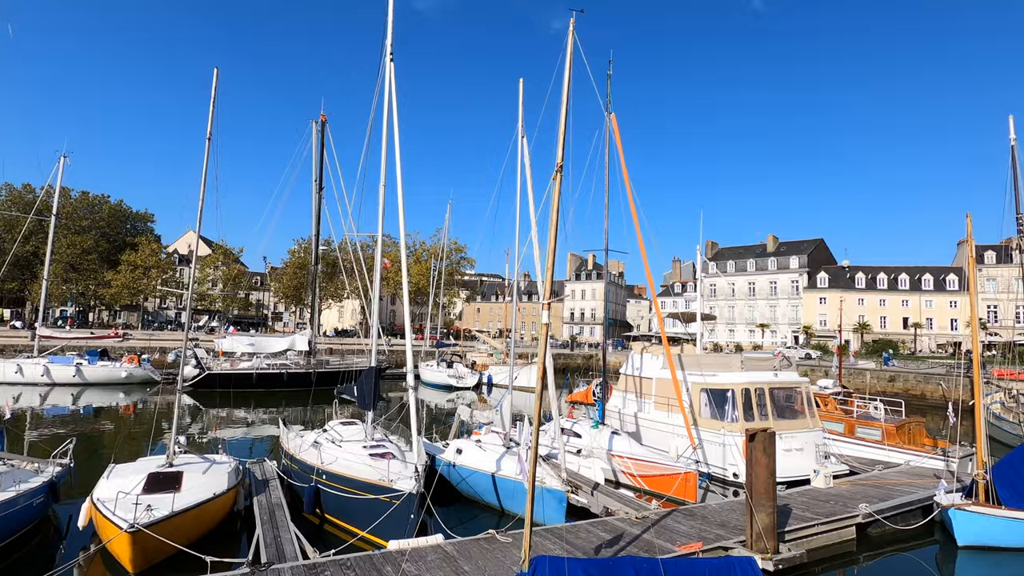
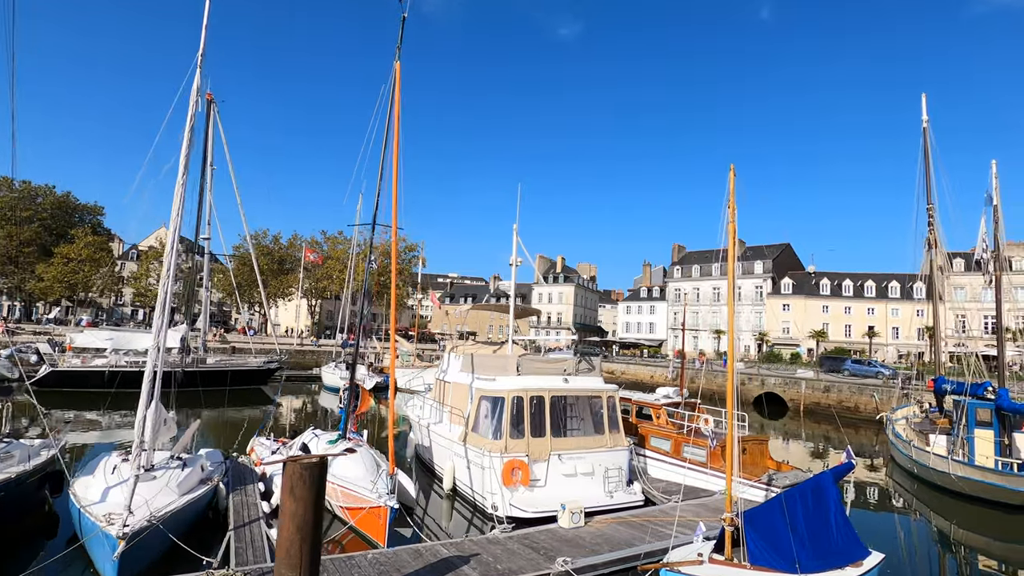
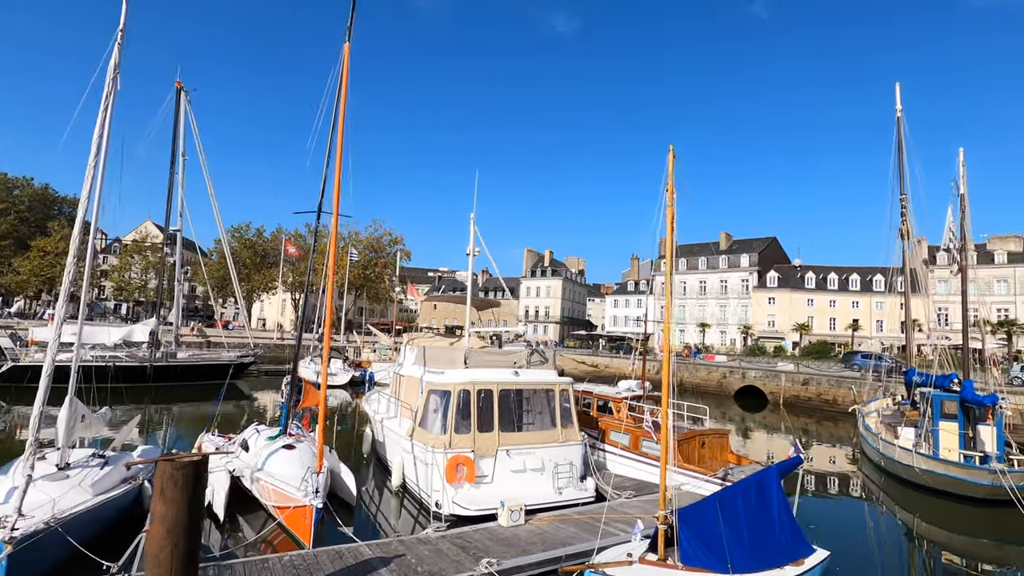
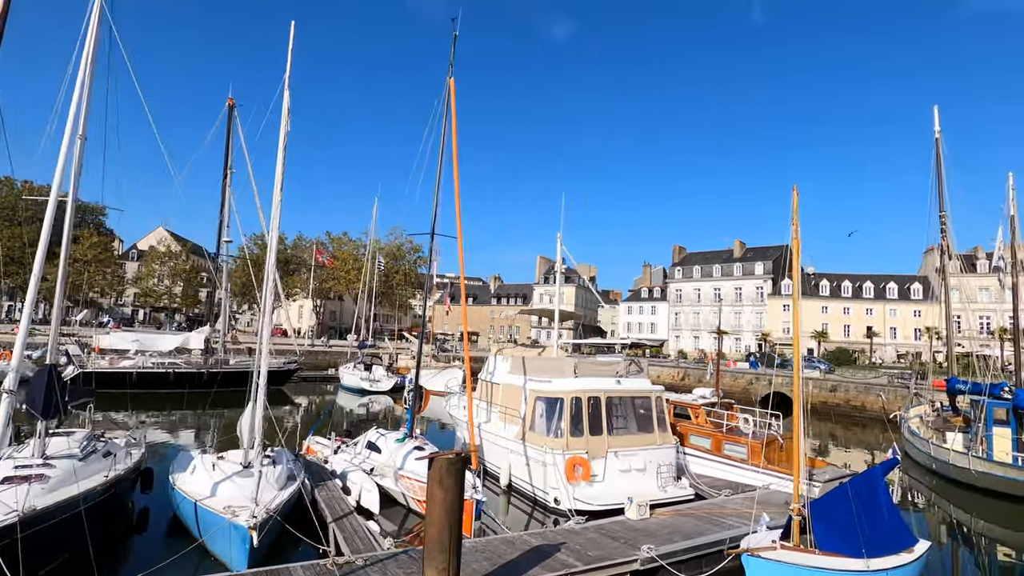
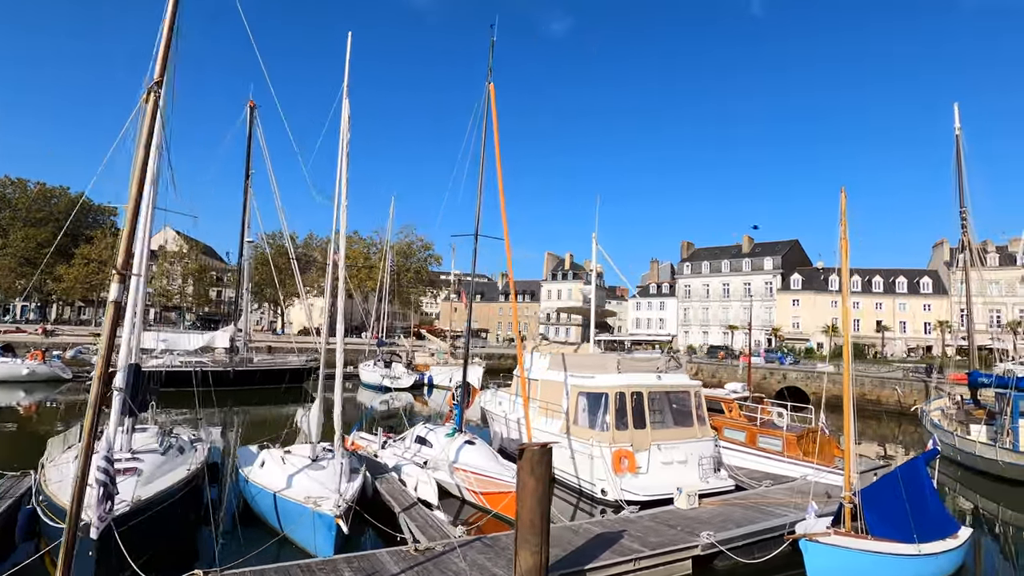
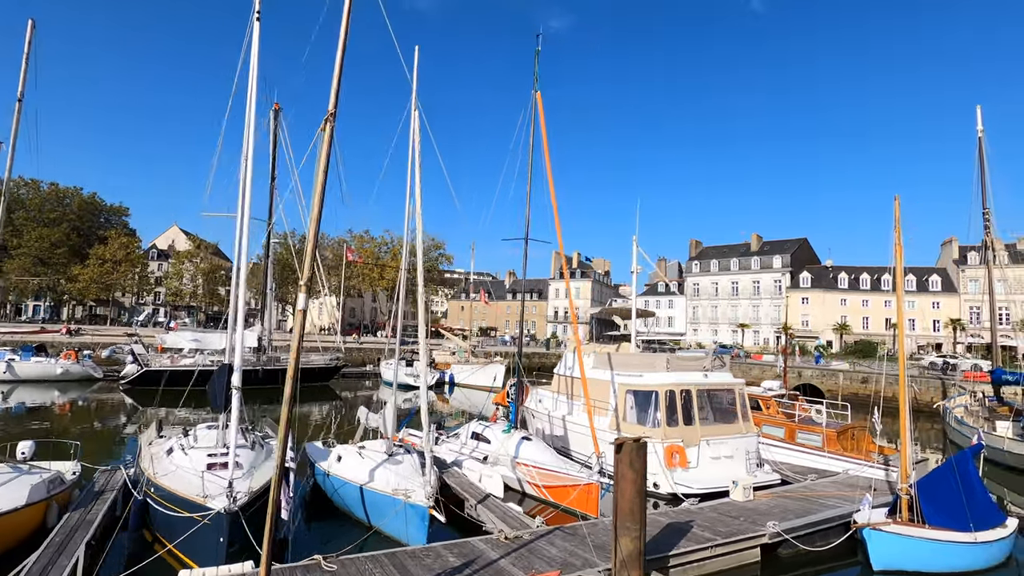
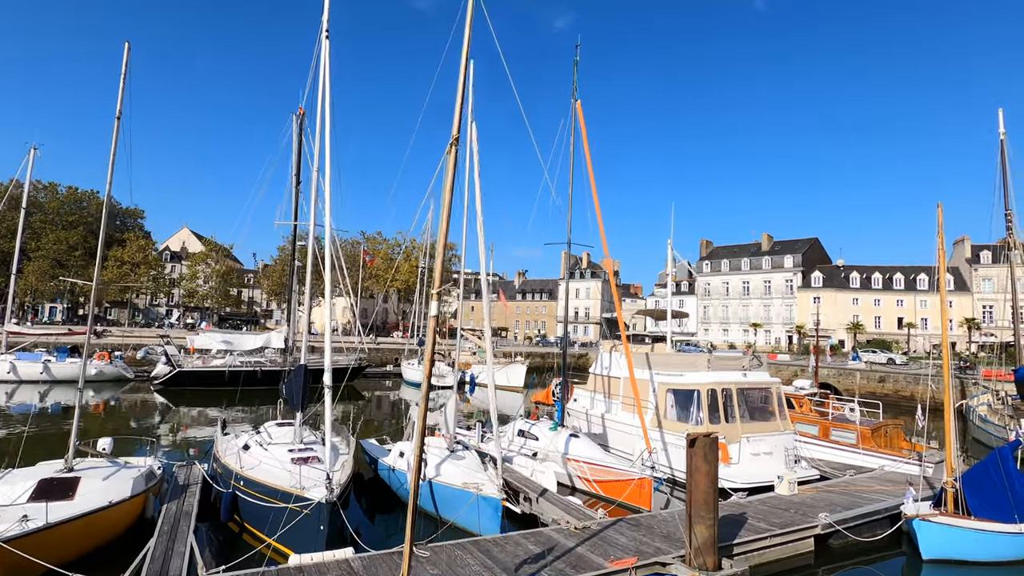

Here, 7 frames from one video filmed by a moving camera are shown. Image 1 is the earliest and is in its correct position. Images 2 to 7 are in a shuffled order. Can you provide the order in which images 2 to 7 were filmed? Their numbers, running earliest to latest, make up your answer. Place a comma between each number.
7, 6, 5, 4, 2, 3
